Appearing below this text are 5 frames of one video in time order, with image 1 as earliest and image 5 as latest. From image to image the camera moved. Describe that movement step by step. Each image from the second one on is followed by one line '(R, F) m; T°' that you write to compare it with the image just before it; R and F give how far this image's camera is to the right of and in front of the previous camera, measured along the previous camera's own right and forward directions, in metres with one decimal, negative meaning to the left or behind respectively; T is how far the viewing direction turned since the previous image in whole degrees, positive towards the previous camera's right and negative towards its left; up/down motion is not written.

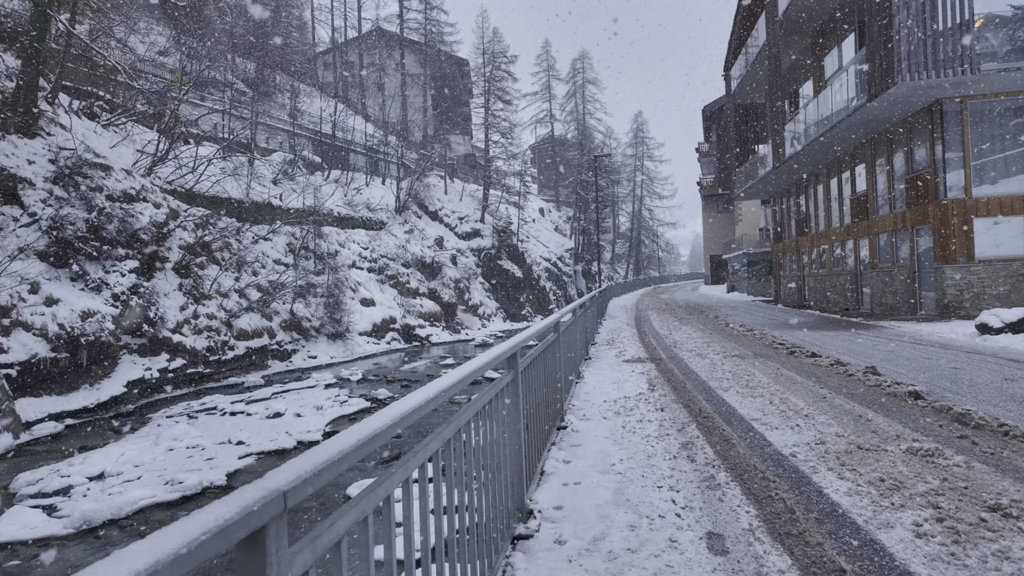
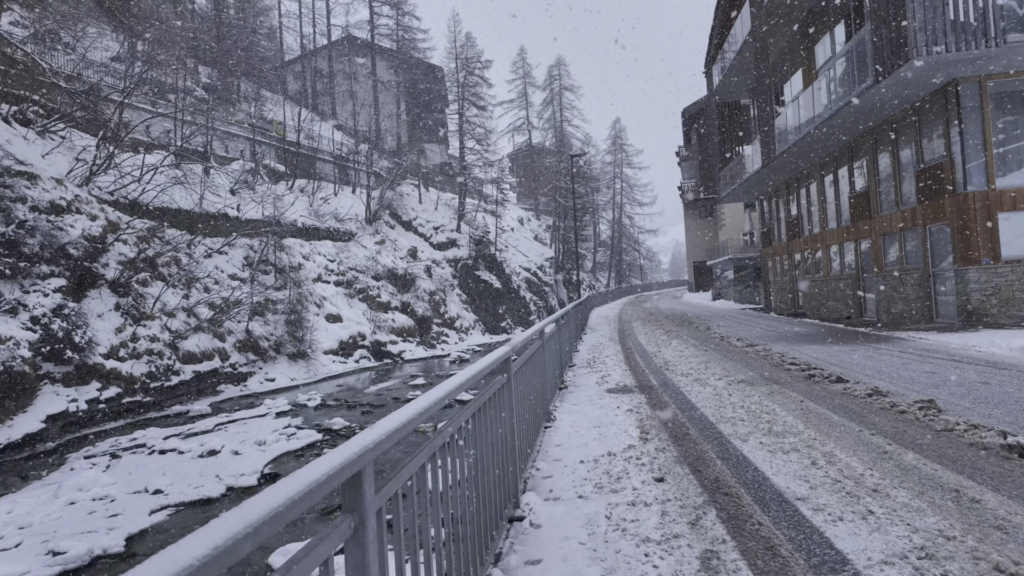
(+0.3, +1.3) m; +2°
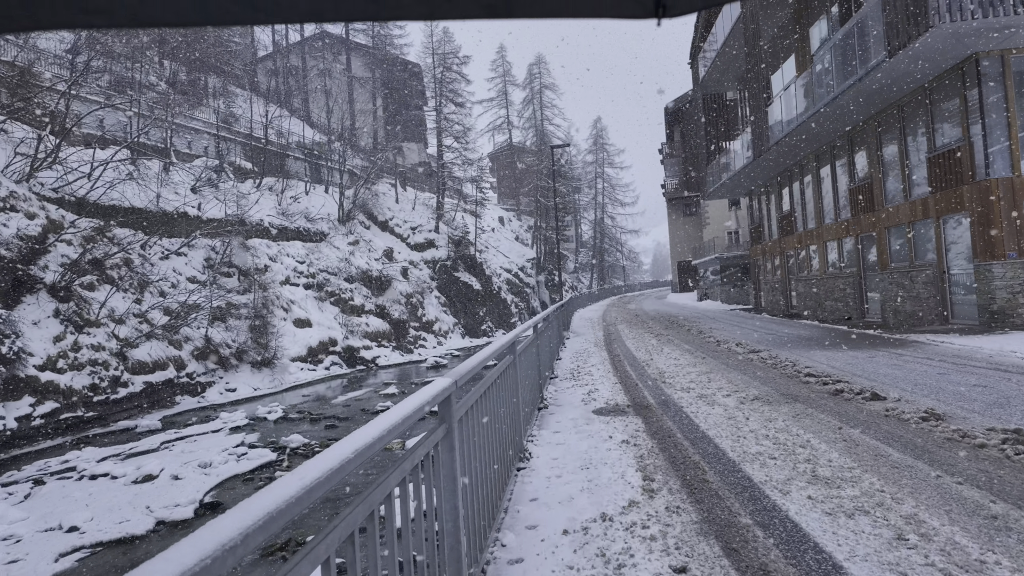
(+0.1, +1.0) m; +2°
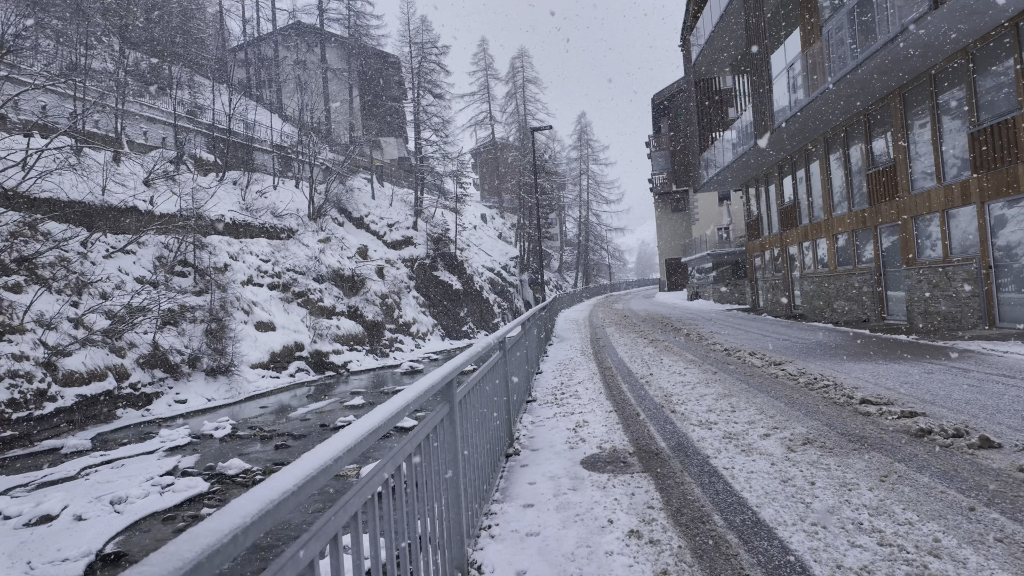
(+0.2, +1.4) m; +2°
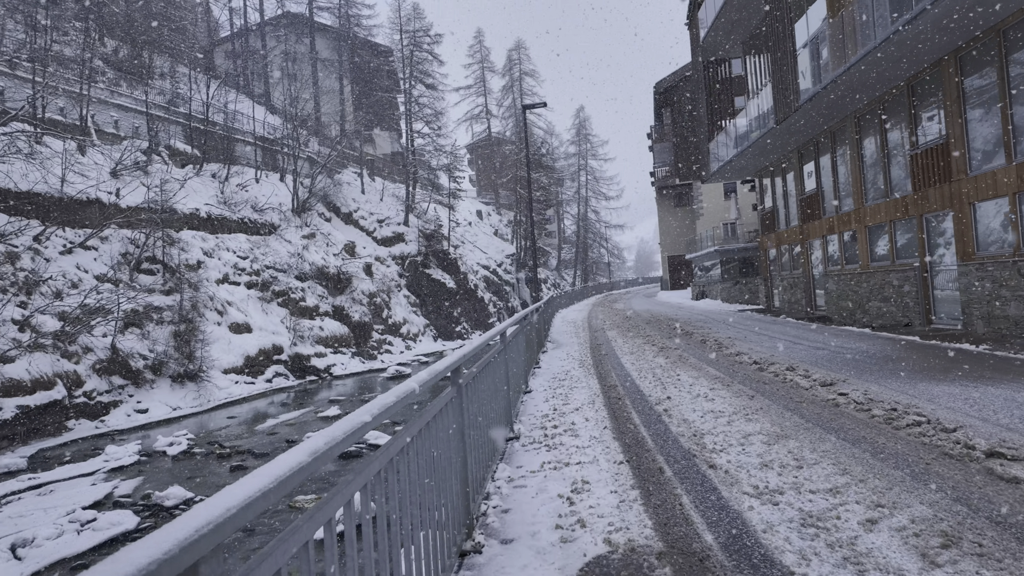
(+0.2, +1.3) m; 0°
